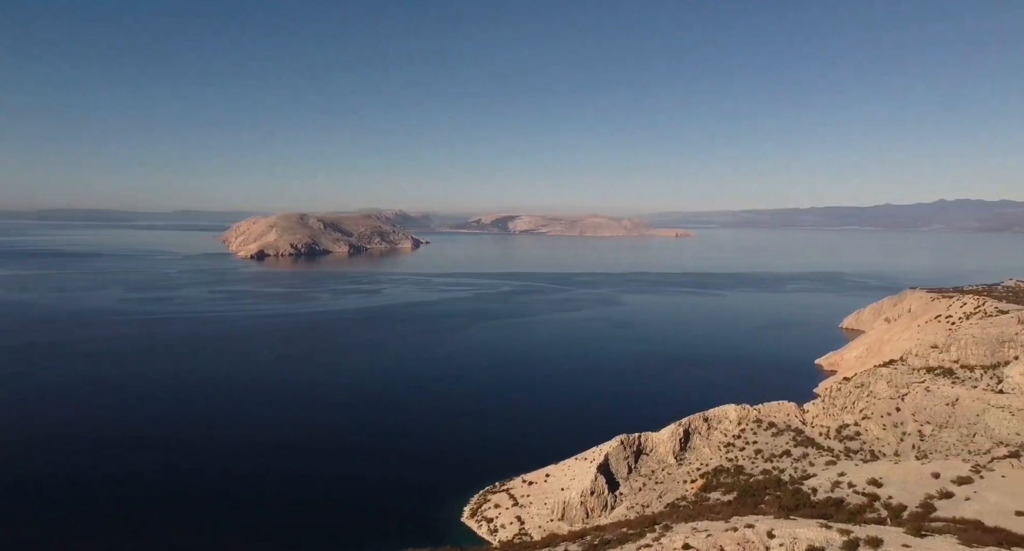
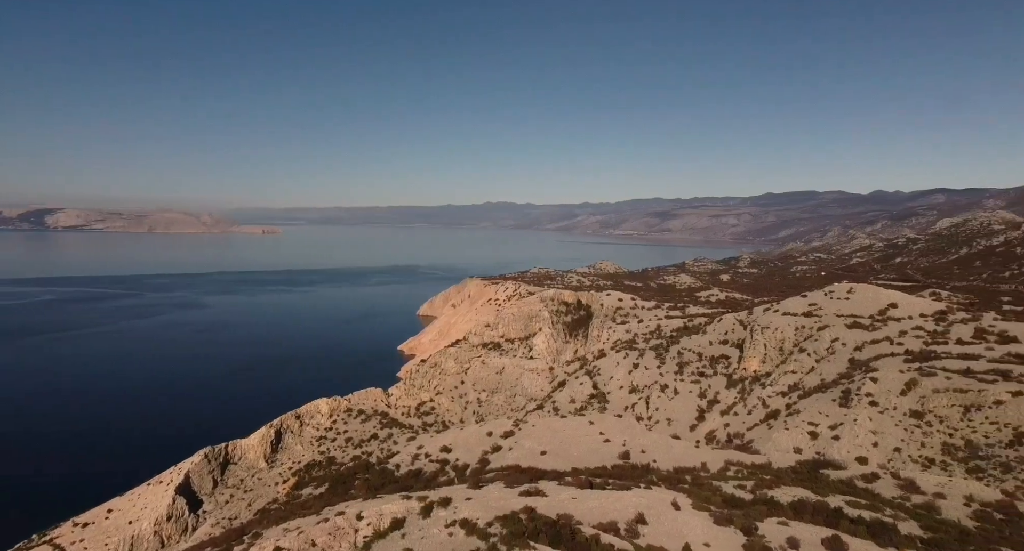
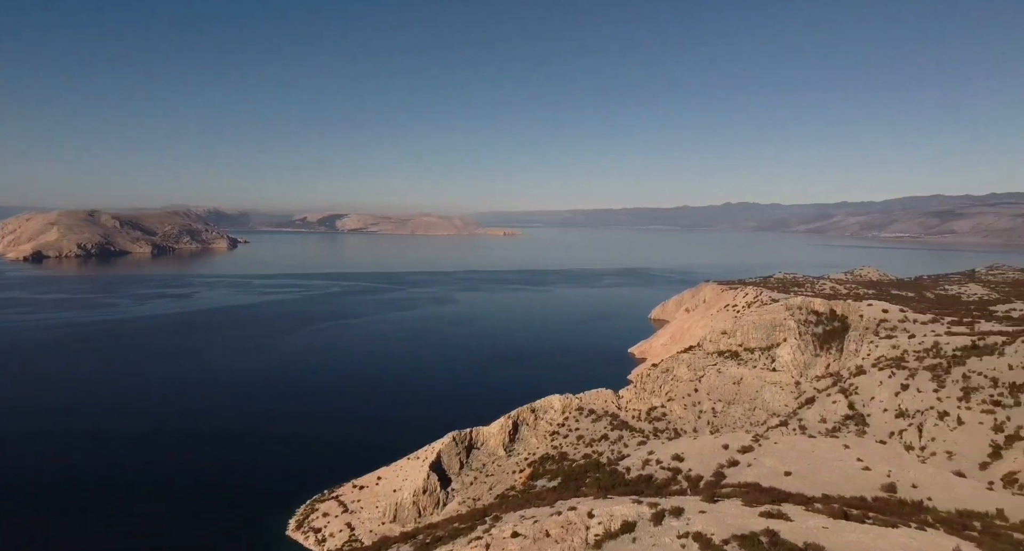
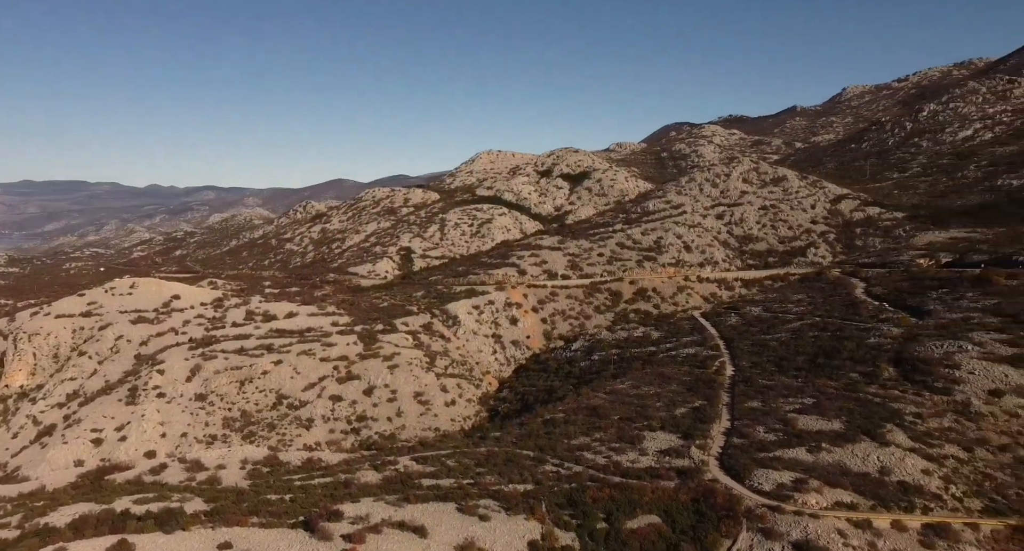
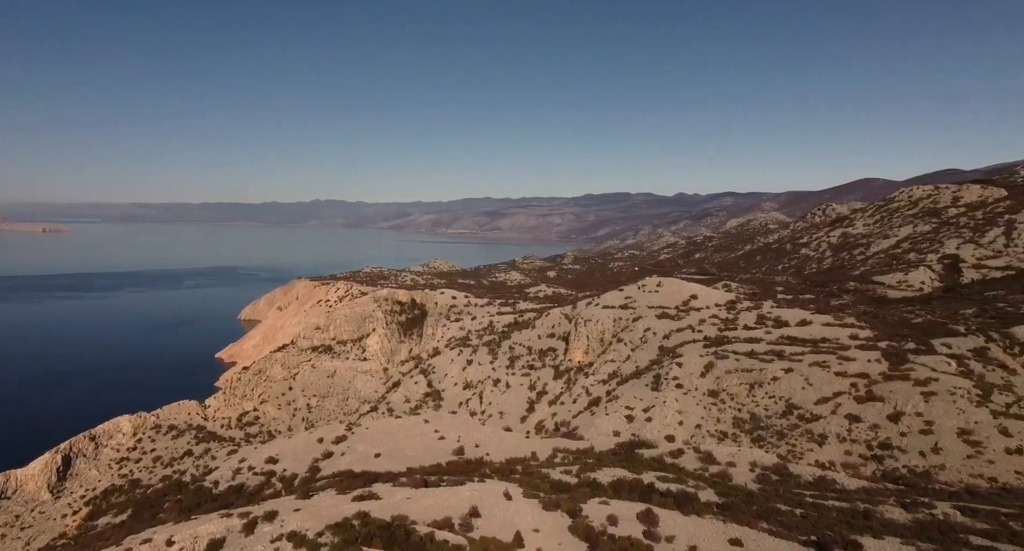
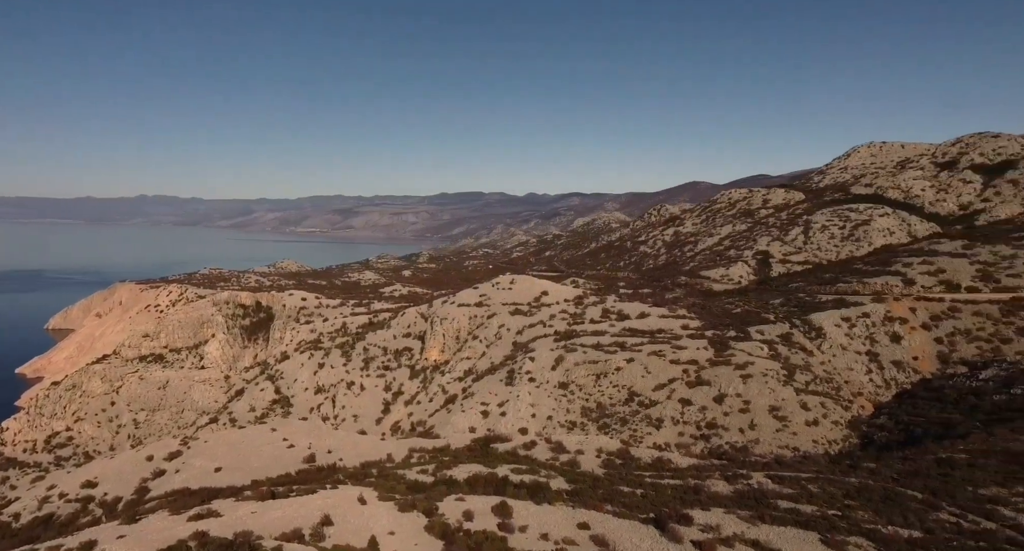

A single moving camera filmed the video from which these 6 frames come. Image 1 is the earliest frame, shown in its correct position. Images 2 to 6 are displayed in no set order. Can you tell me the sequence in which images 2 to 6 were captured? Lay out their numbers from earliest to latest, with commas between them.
3, 2, 5, 6, 4
